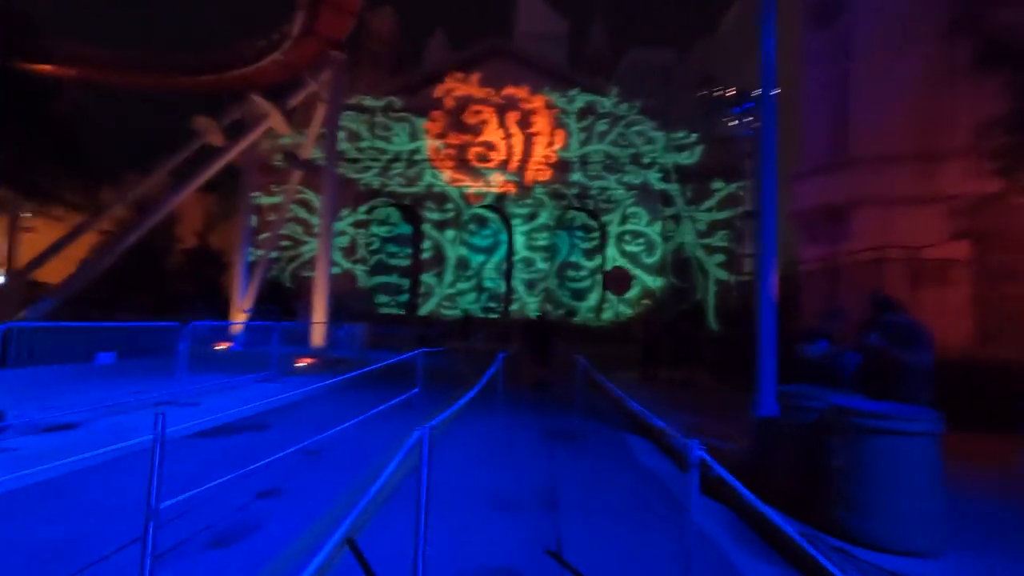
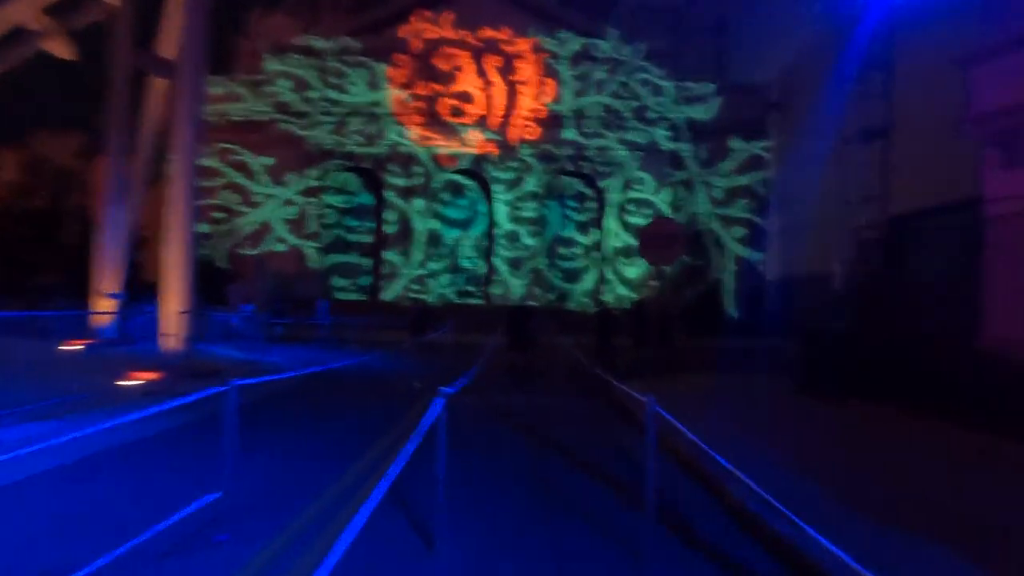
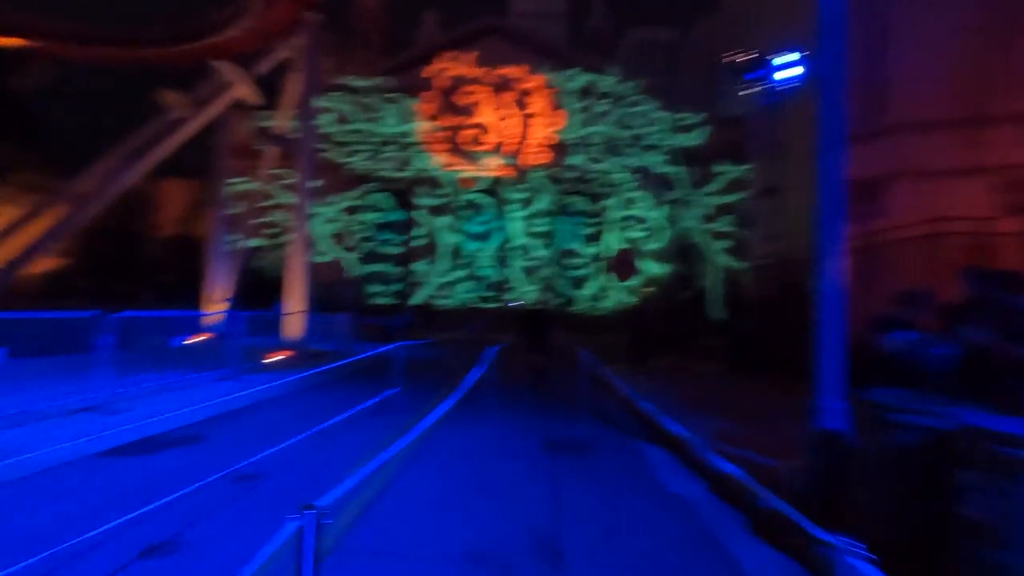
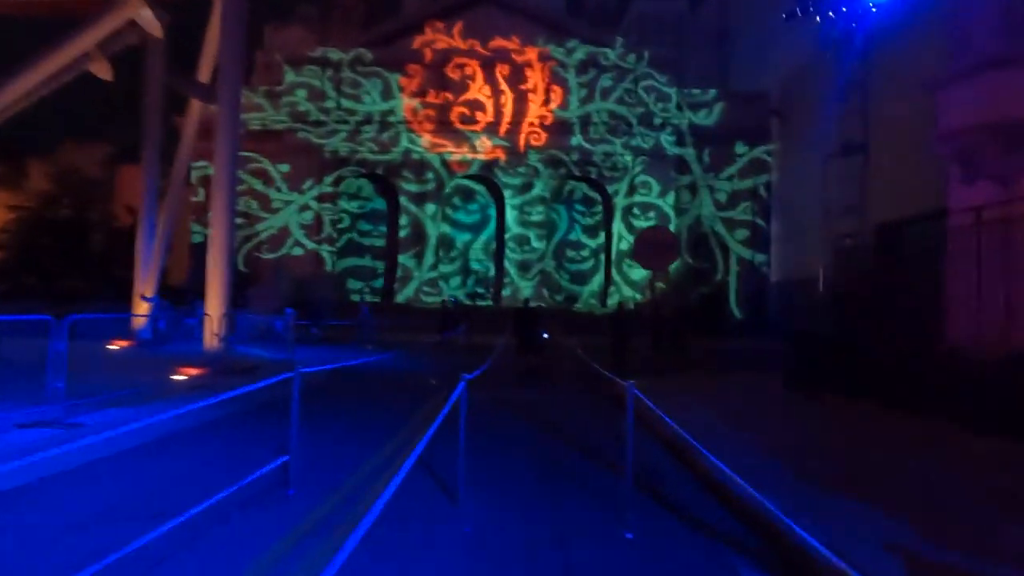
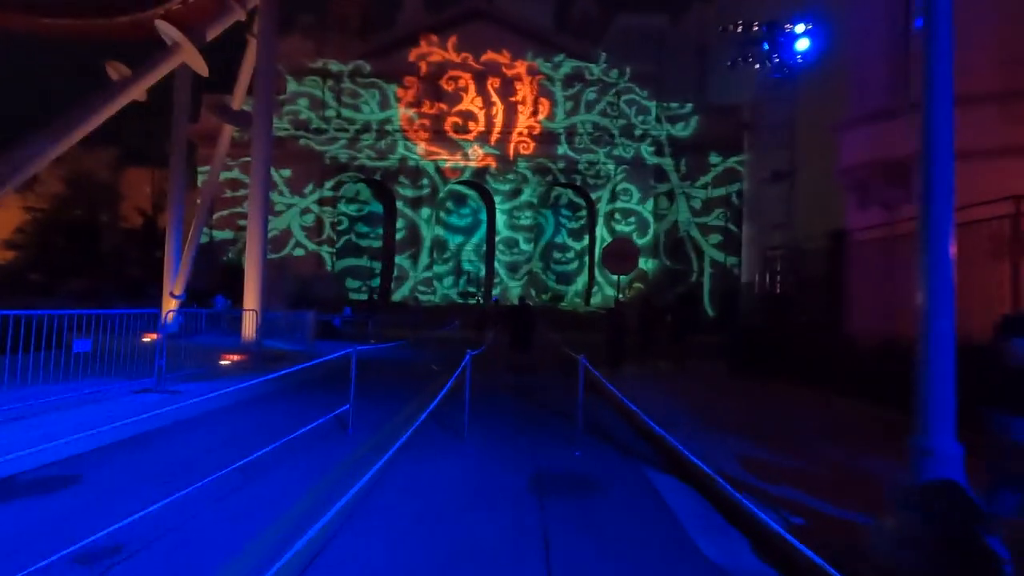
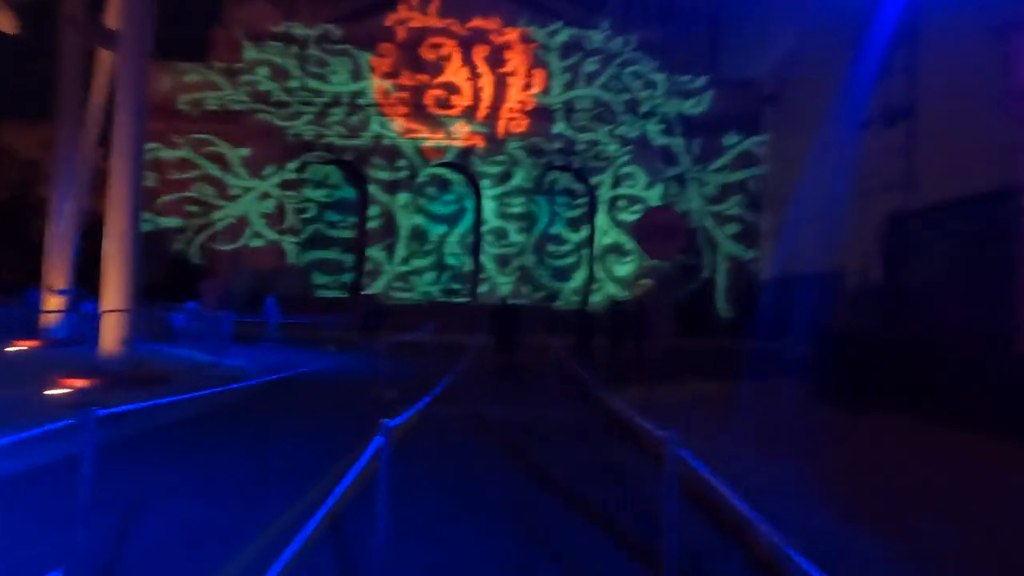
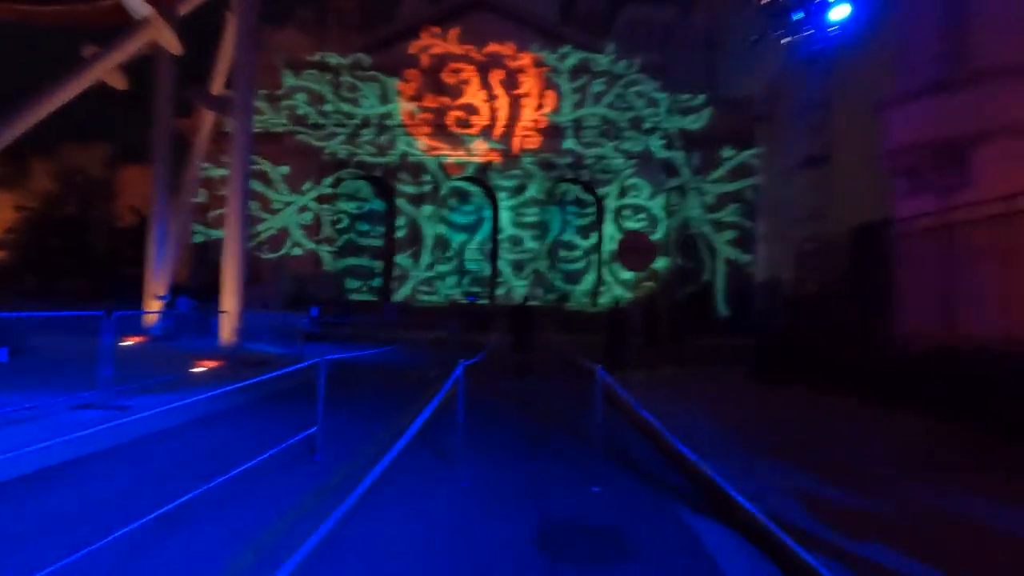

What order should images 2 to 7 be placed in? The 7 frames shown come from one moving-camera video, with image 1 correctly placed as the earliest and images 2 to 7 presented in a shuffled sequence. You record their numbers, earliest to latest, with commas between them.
3, 5, 7, 4, 2, 6
